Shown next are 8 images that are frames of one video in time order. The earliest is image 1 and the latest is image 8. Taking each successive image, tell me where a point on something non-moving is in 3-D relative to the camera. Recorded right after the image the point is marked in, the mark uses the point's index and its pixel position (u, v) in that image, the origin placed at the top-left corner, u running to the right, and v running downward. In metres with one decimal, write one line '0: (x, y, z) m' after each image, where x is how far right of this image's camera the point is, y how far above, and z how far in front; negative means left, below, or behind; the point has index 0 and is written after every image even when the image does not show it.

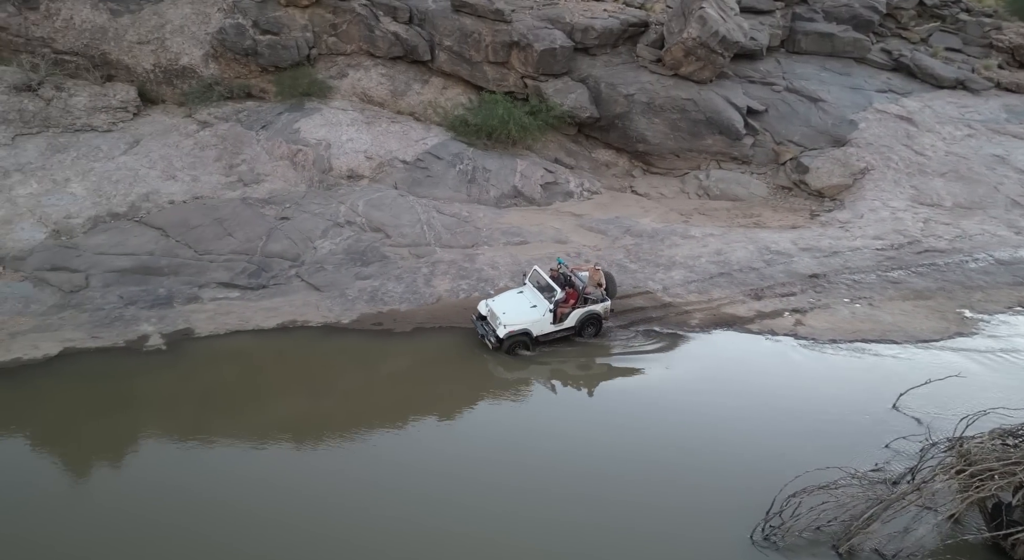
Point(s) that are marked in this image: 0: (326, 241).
0: (-3.1, +0.7, +13.5) m
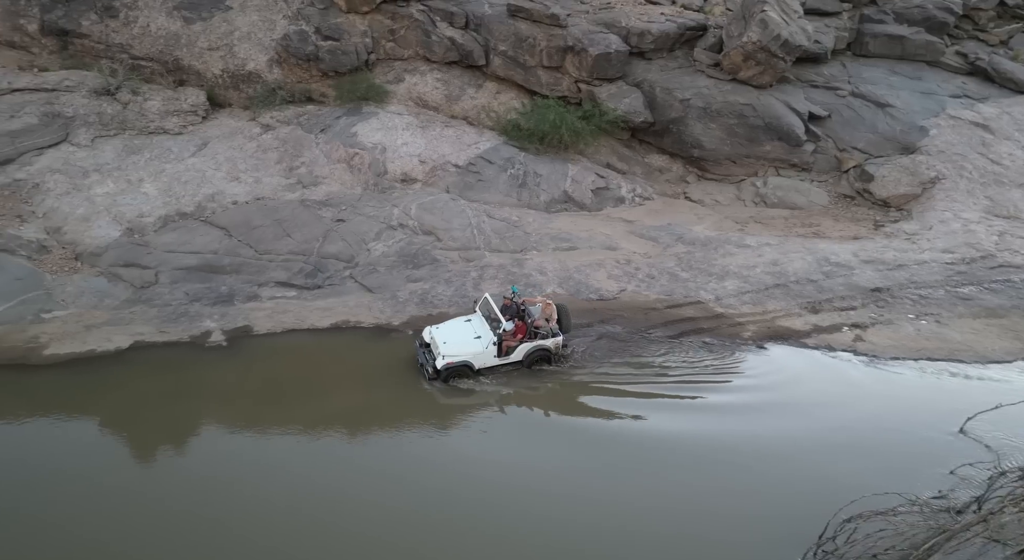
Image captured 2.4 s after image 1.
0: (-2.3, +0.7, +13.9) m
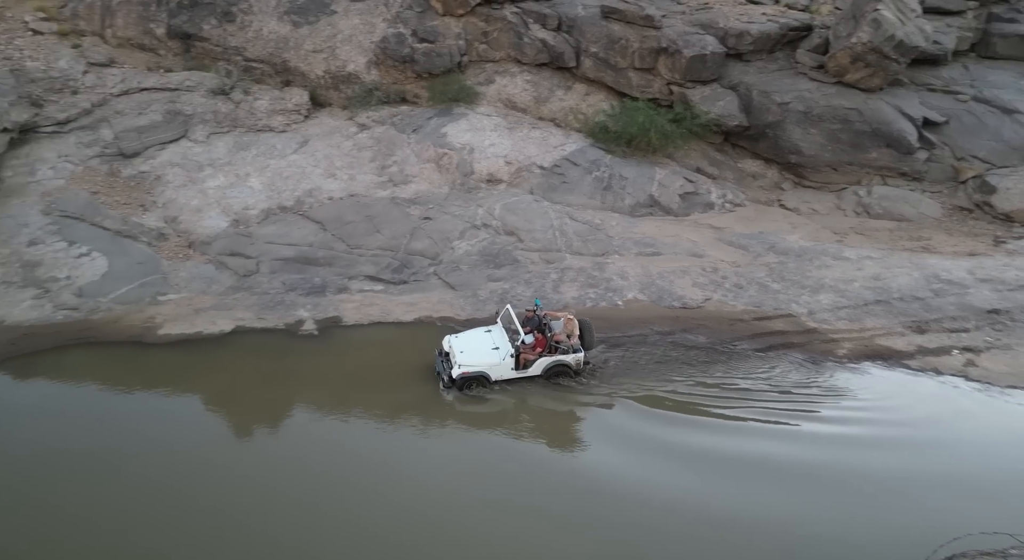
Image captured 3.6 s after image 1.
0: (-0.9, +0.7, +14.2) m
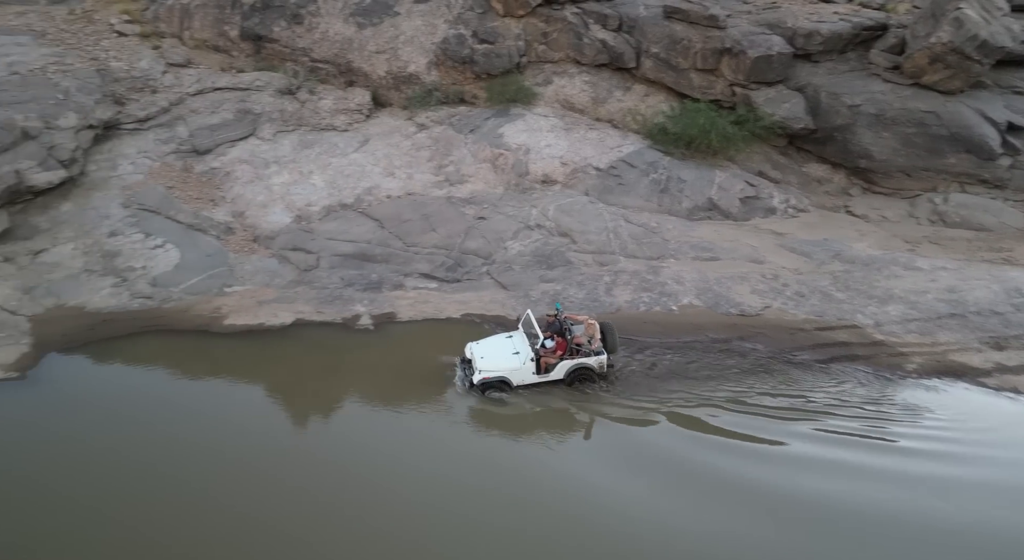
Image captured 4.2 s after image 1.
0: (+0.1, +0.7, +14.1) m
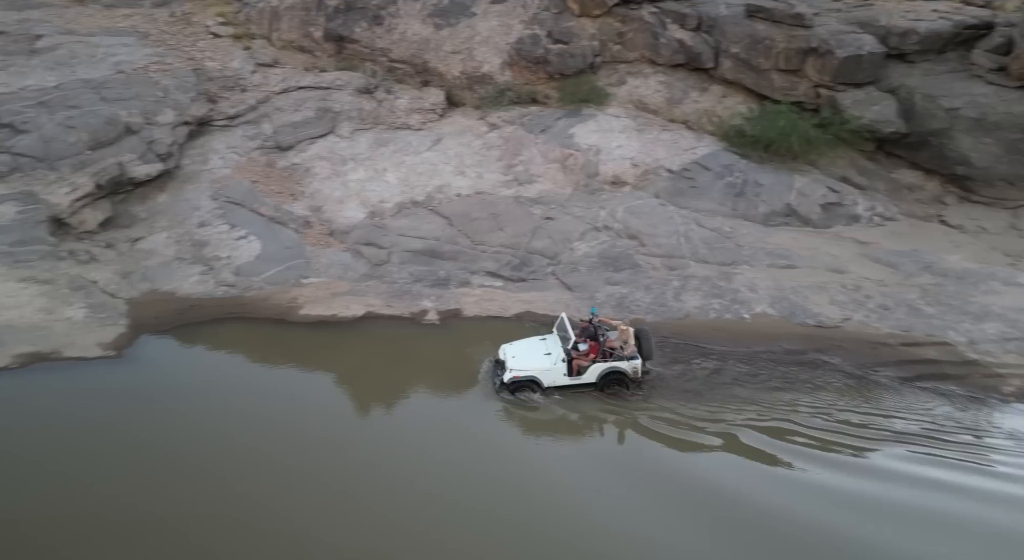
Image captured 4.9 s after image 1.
0: (+1.3, +0.7, +14.1) m
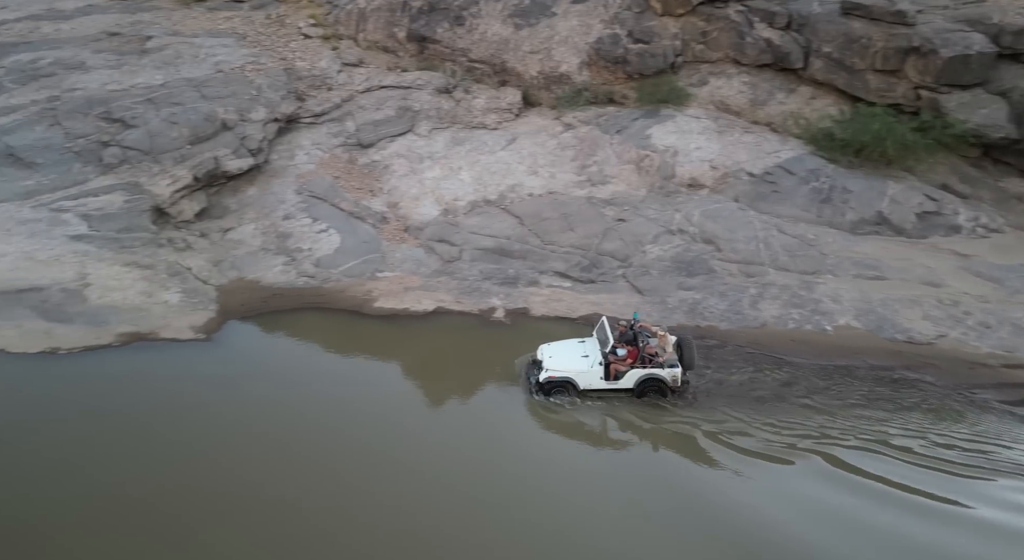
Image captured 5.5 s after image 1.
0: (+2.5, +0.6, +13.8) m
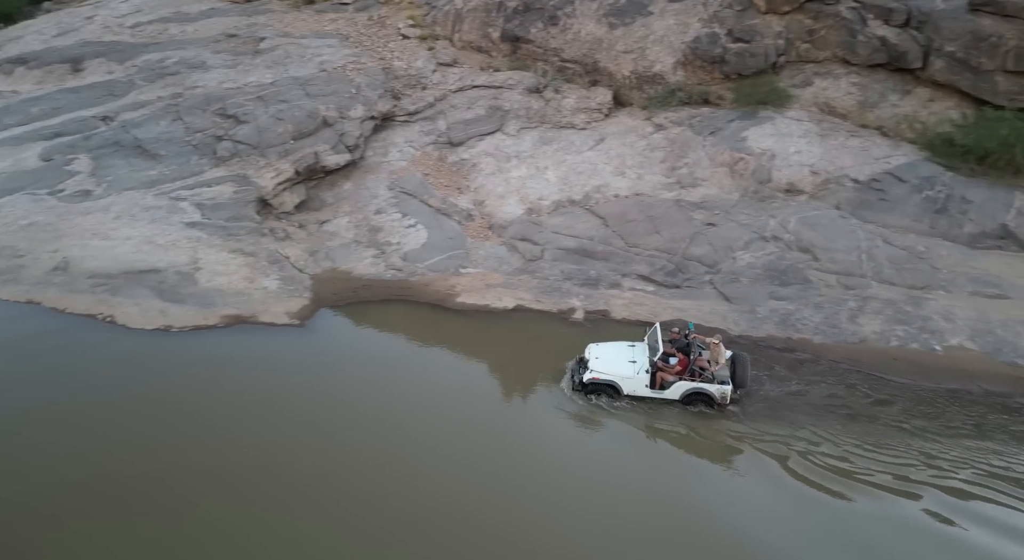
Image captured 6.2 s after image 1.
0: (+4.0, +0.5, +13.3) m
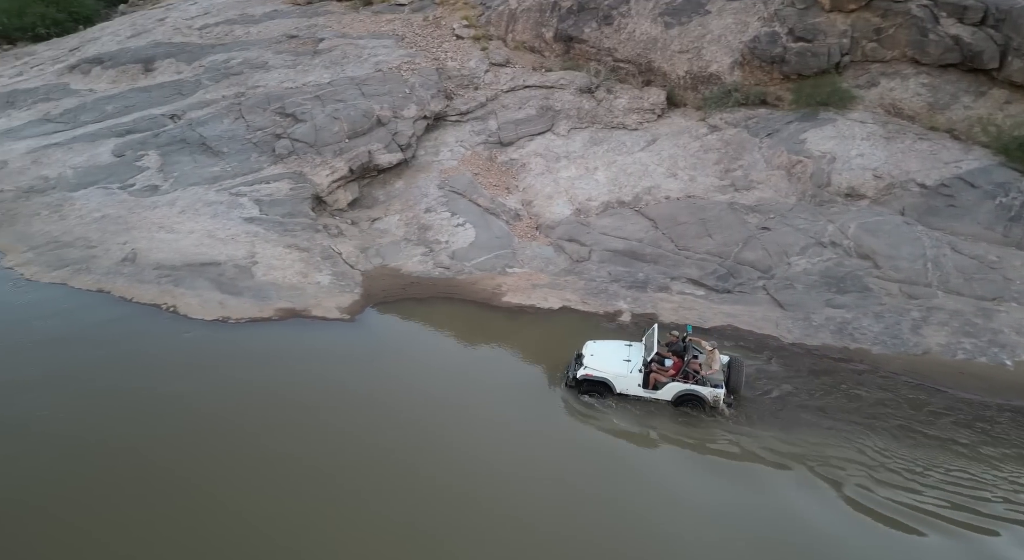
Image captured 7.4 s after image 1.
0: (+4.7, +0.3, +12.8) m
